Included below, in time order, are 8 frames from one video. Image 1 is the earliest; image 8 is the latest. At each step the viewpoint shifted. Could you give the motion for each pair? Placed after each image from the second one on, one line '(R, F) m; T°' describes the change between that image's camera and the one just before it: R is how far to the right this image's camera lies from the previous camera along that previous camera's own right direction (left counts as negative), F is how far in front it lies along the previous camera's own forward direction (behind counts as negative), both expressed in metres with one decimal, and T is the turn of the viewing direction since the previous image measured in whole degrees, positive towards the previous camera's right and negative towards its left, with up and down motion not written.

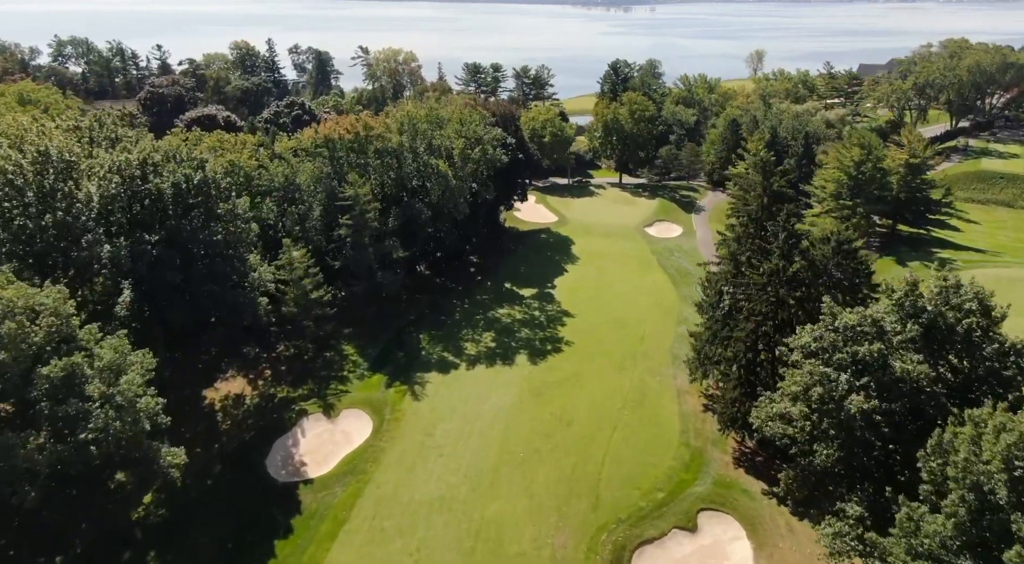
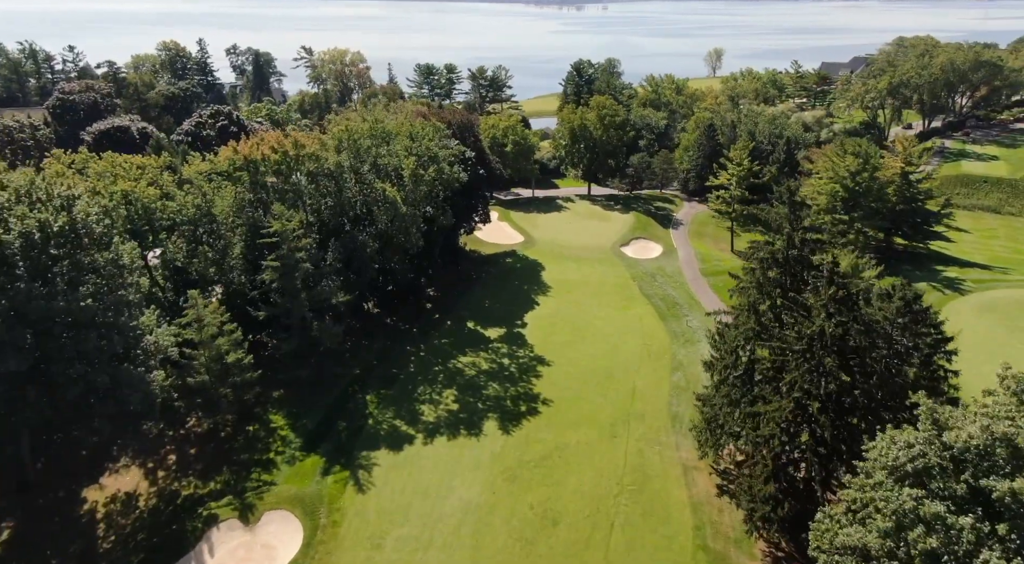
(-0.1, +7.4) m; +4°
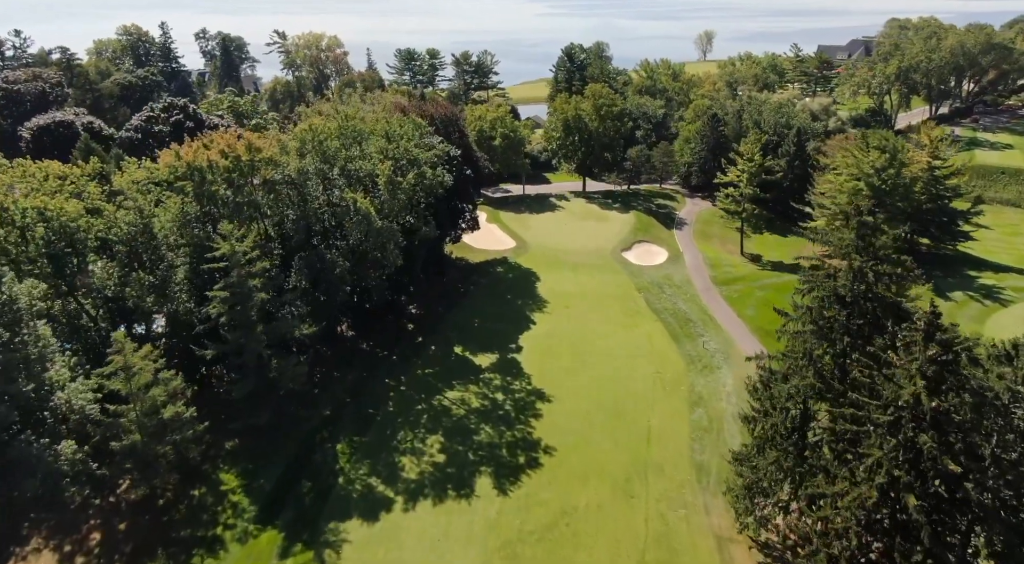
(-0.4, +5.6) m; +1°
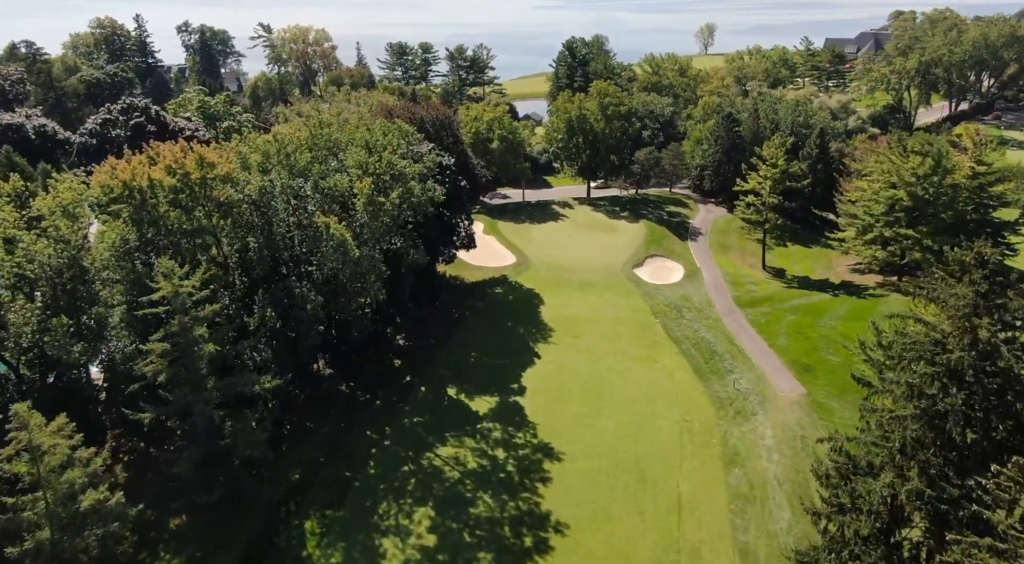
(-0.3, +5.4) m; 0°
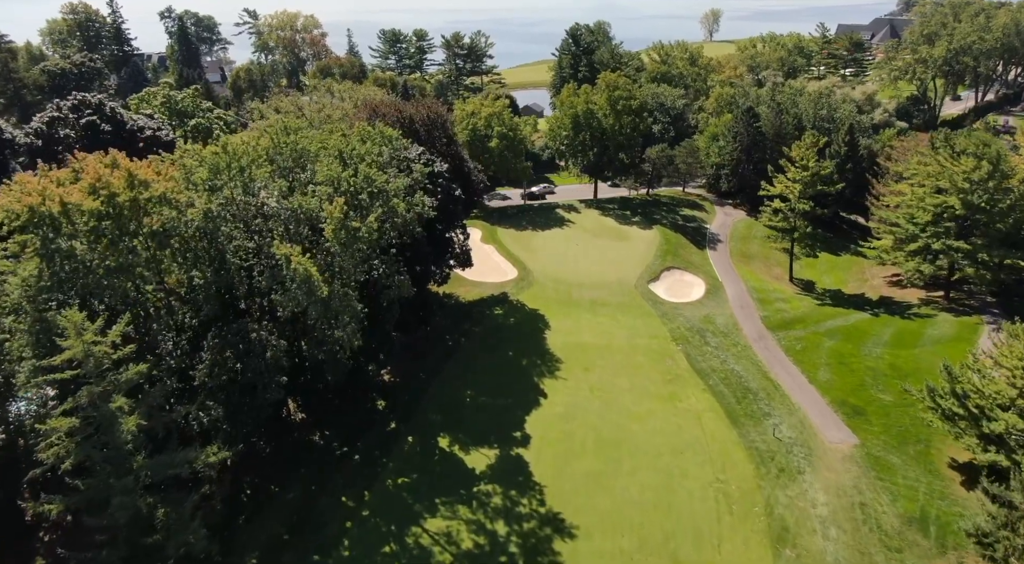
(-0.2, +5.3) m; 0°
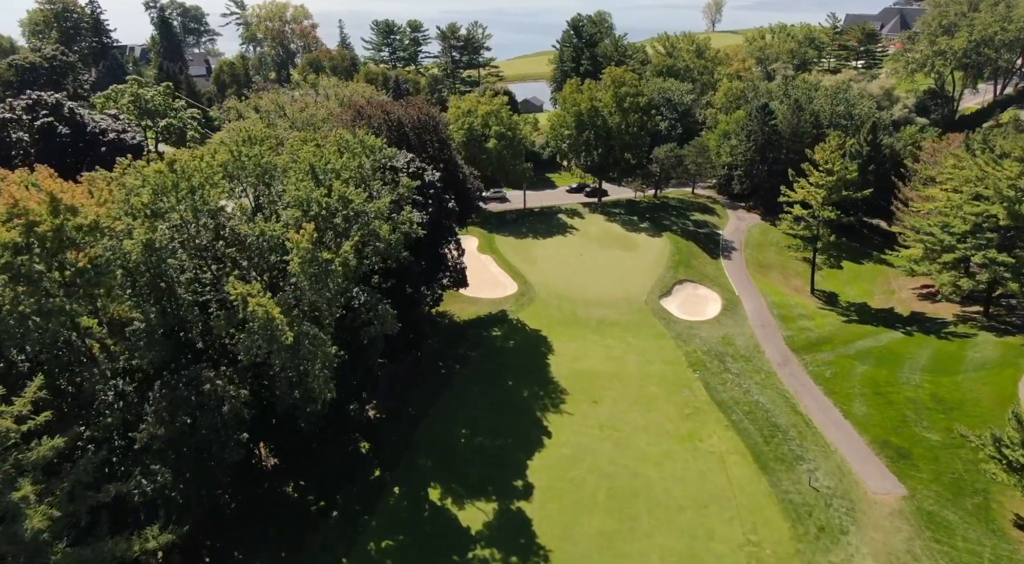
(-0.1, +3.8) m; 0°
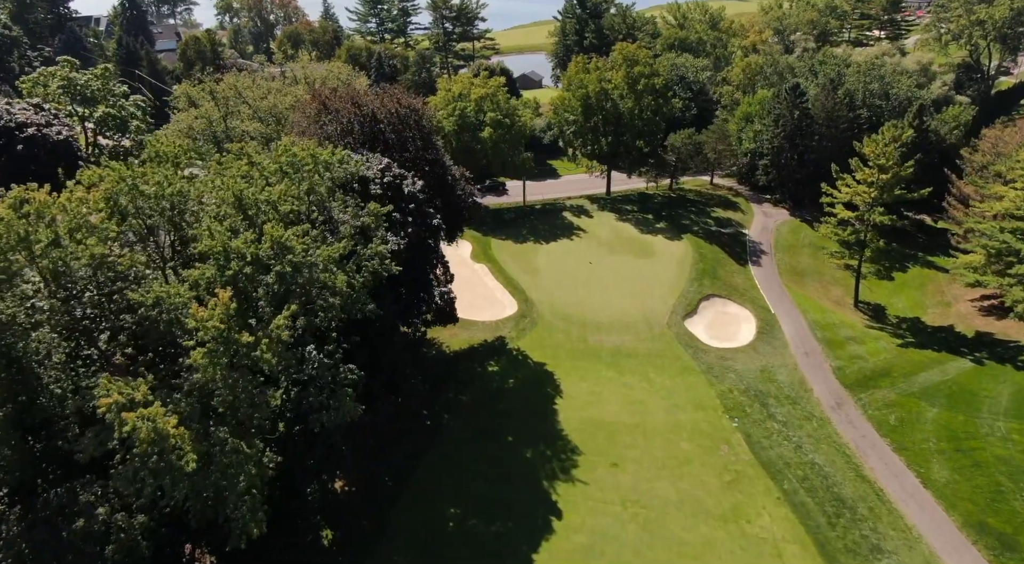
(-0.1, +6.3) m; 0°
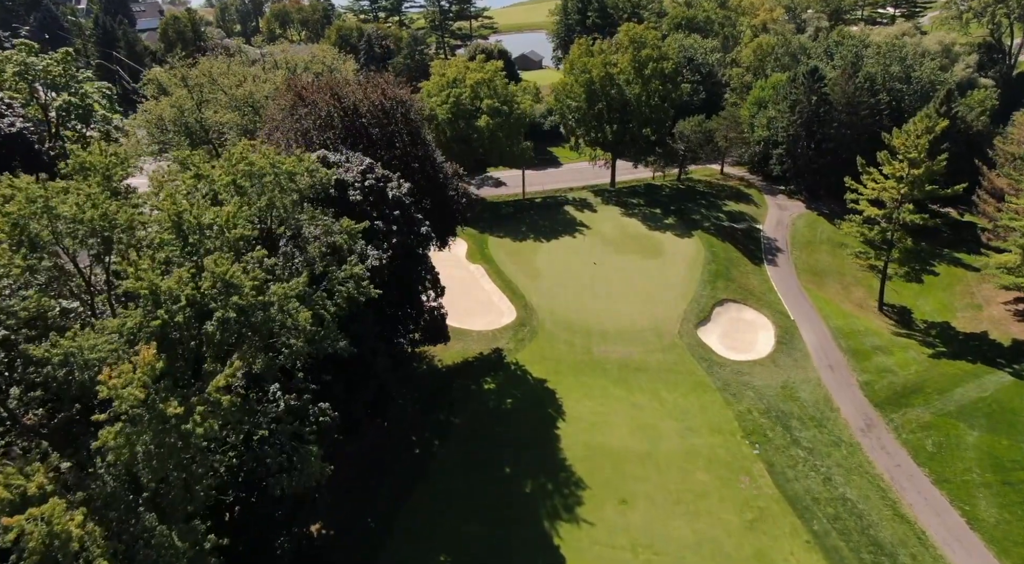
(+0.1, +2.9) m; 0°
